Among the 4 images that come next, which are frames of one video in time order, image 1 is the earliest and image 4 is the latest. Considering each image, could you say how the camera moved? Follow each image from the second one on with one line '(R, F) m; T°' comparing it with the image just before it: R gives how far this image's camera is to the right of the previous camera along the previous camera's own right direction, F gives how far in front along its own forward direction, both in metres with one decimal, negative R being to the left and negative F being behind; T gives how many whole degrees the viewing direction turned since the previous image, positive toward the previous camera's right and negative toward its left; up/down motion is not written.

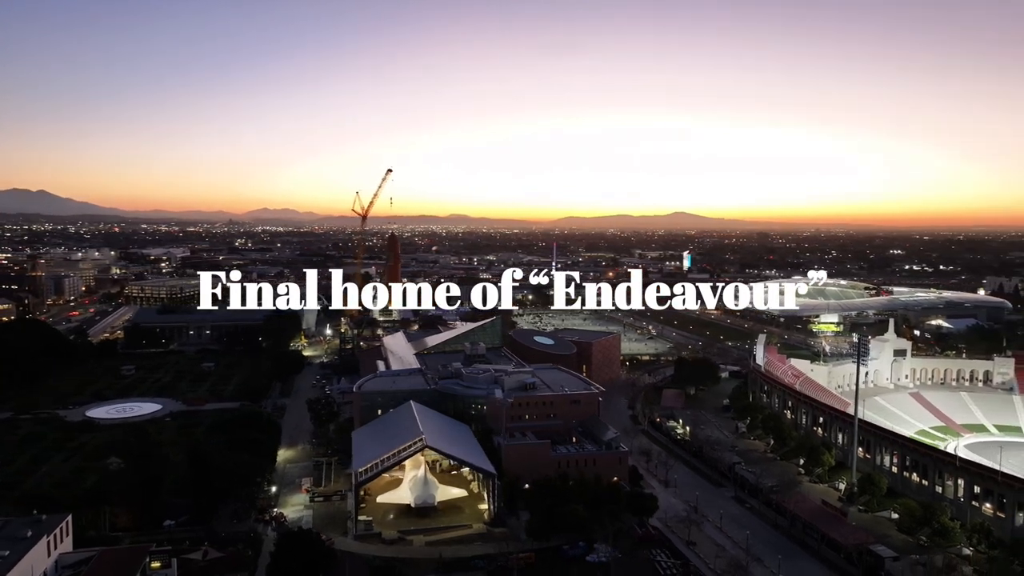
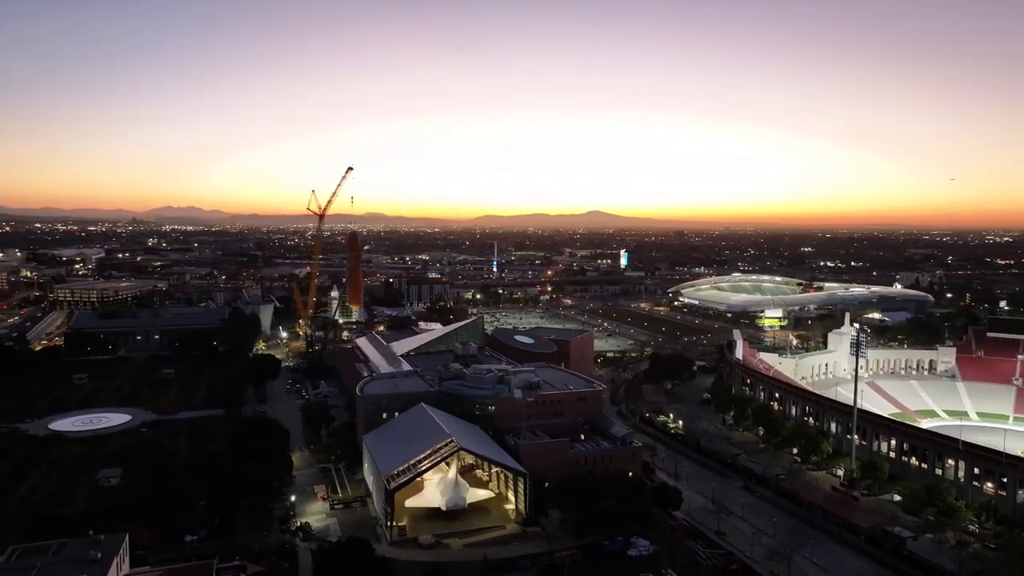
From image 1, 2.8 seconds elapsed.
(-2.9, +0.1) m; +6°
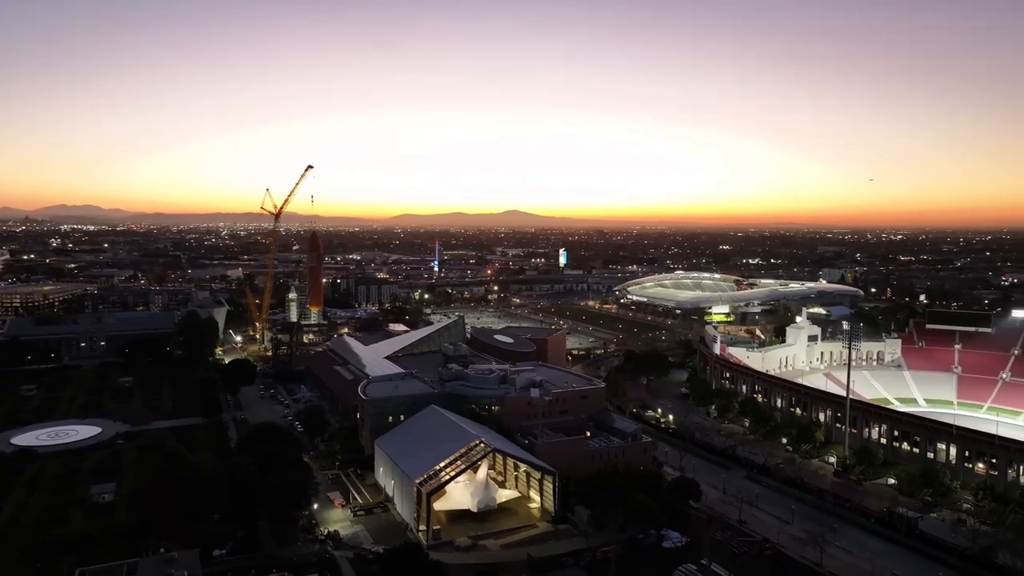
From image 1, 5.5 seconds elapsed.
(-2.8, +0.1) m; +6°
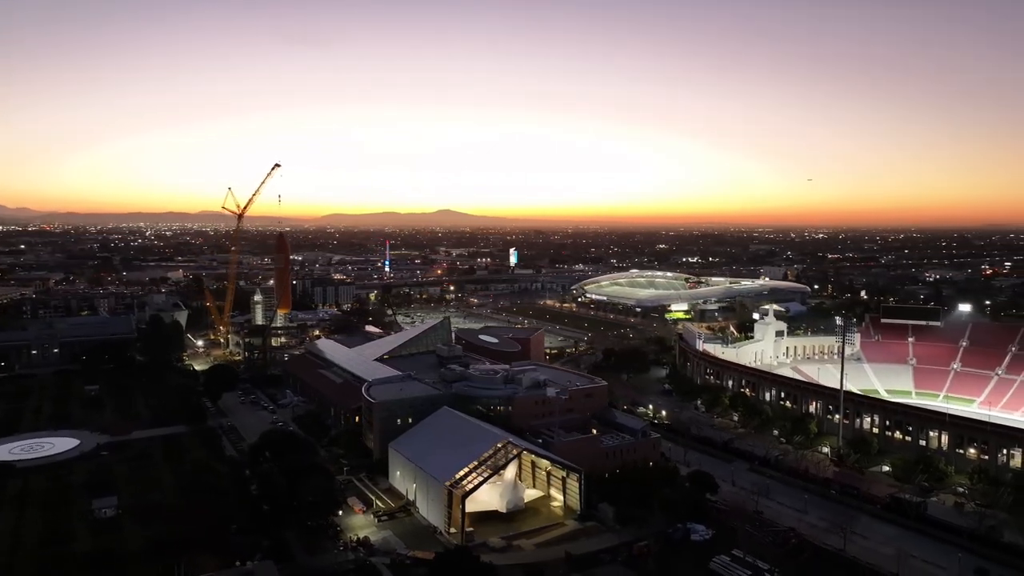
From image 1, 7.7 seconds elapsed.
(-2.4, +0.1) m; +5°
